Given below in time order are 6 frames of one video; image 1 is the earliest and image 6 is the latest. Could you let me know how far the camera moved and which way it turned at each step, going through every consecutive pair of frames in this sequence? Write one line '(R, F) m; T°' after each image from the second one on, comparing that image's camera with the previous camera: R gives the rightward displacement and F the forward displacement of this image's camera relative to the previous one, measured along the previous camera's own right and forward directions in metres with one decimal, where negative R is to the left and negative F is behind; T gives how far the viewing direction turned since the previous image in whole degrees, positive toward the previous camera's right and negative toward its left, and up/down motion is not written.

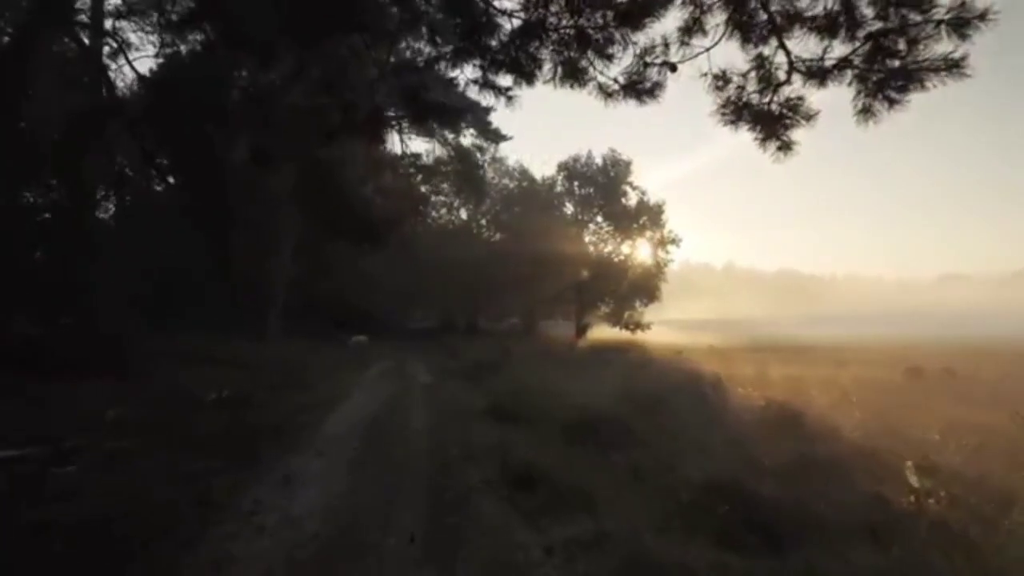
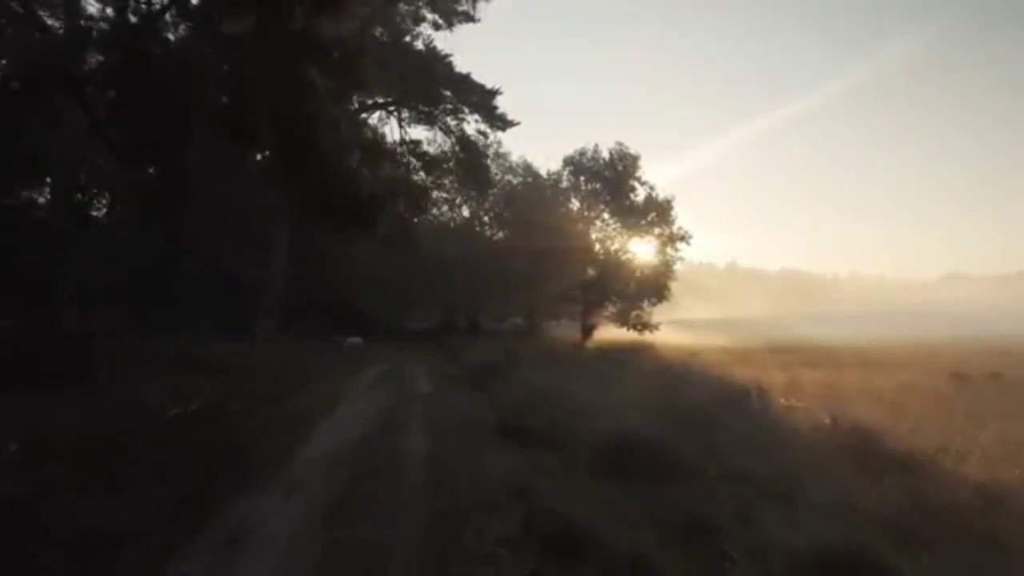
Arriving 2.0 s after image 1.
(-0.2, +2.6) m; 0°
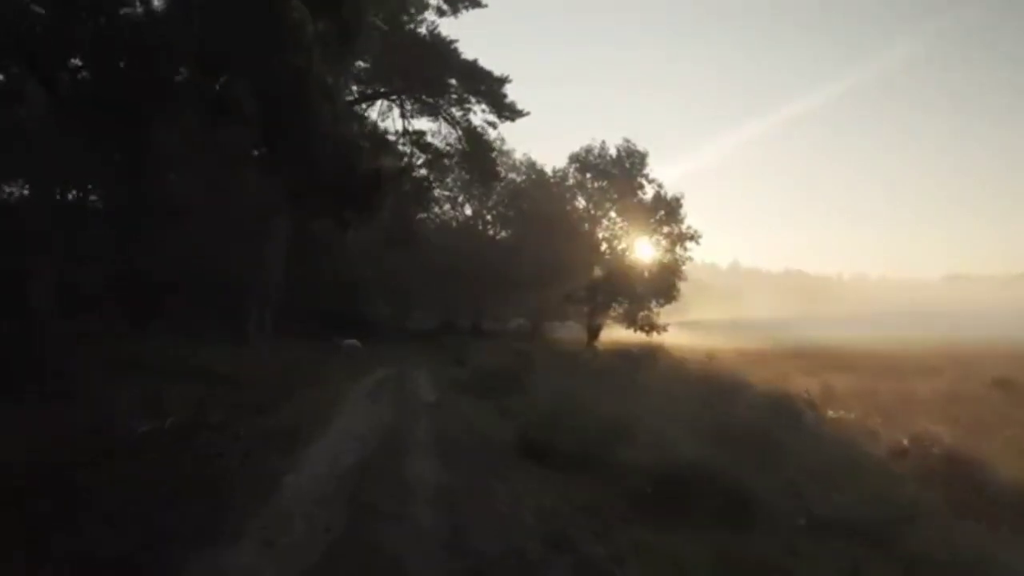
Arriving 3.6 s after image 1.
(-0.3, +1.9) m; 0°
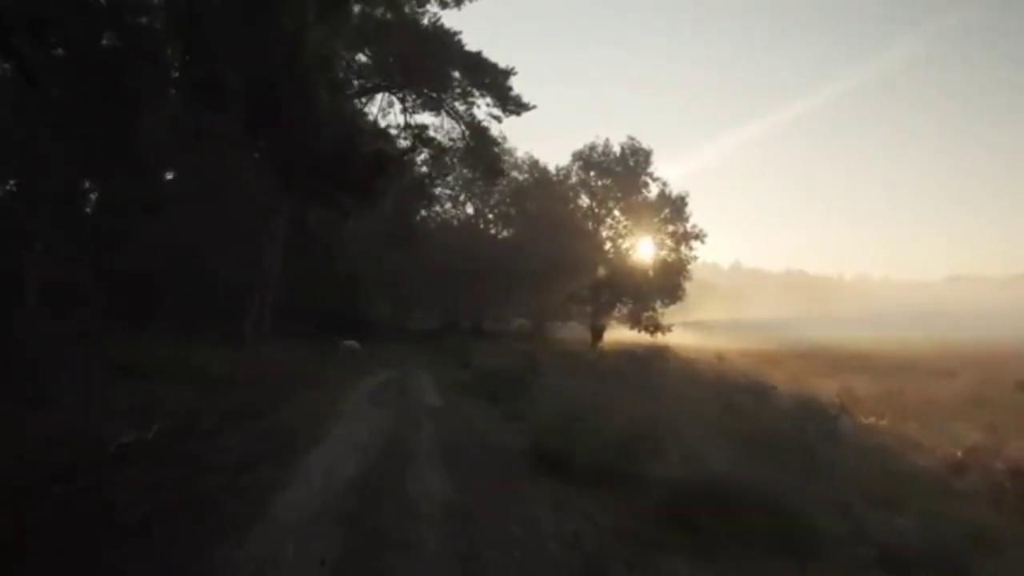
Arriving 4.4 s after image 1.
(-0.2, +1.0) m; 0°
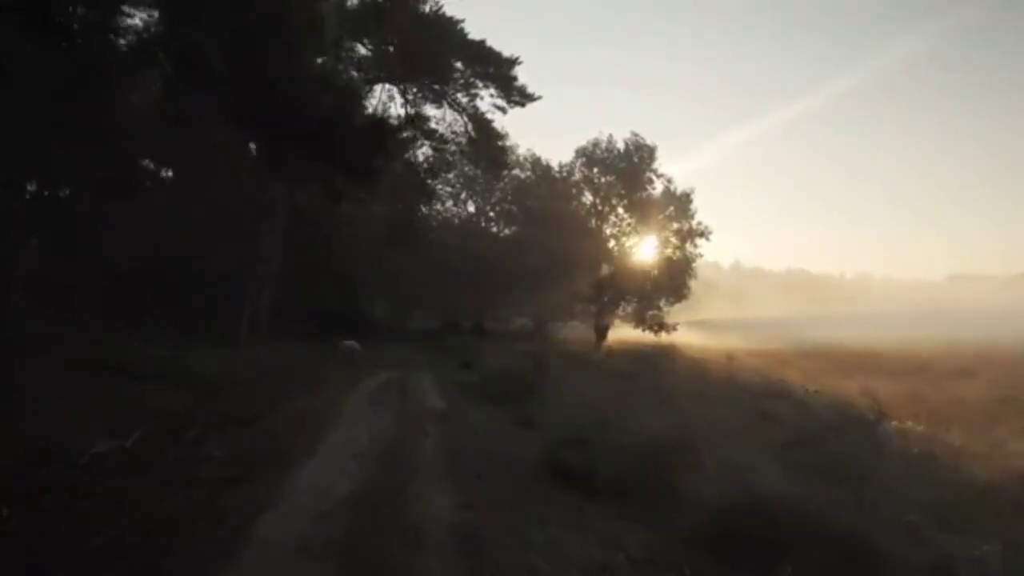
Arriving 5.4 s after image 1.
(-0.1, +1.1) m; 0°
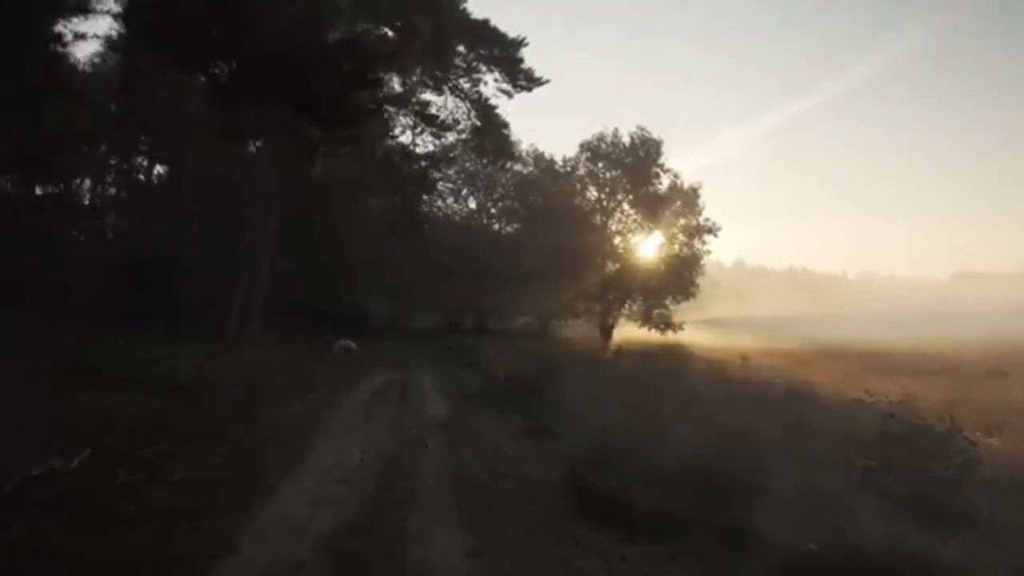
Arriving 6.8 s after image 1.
(-0.2, +1.8) m; 0°
